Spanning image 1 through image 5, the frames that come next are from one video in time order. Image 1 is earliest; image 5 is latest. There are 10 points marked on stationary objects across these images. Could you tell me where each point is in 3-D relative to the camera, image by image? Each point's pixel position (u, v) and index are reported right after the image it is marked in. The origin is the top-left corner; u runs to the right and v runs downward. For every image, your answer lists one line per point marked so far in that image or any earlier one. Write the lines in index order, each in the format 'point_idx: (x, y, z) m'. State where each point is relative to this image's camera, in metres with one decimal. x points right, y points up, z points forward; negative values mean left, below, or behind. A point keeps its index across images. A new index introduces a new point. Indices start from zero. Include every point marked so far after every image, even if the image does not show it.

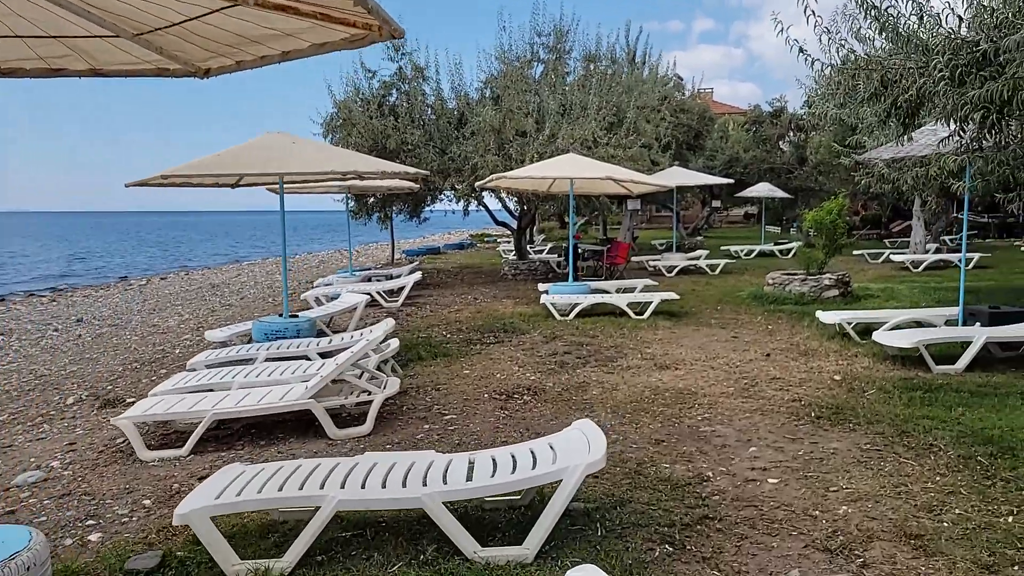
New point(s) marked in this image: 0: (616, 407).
0: (+0.7, -0.8, +5.2) m
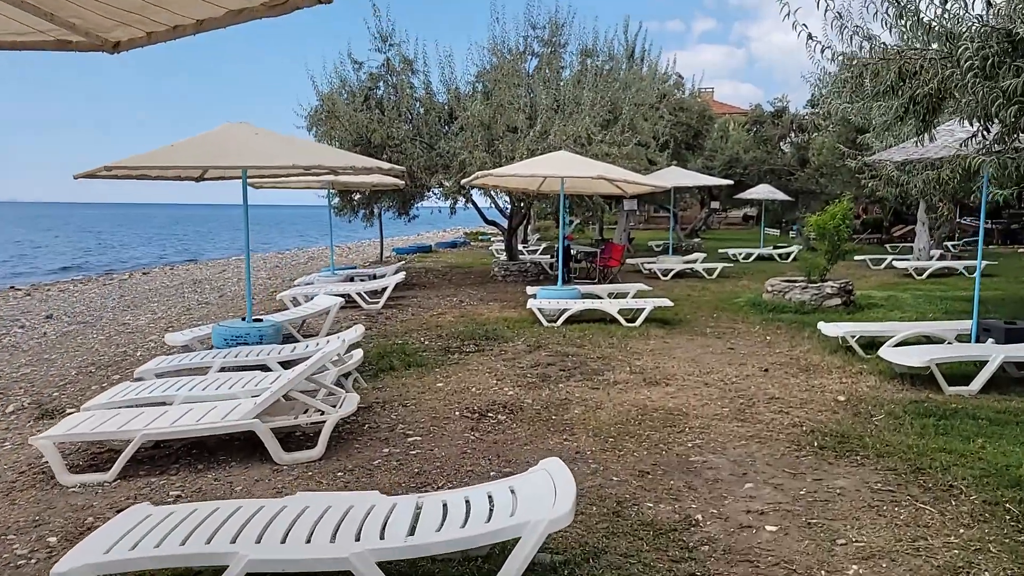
0: (+0.6, -0.9, +4.7) m
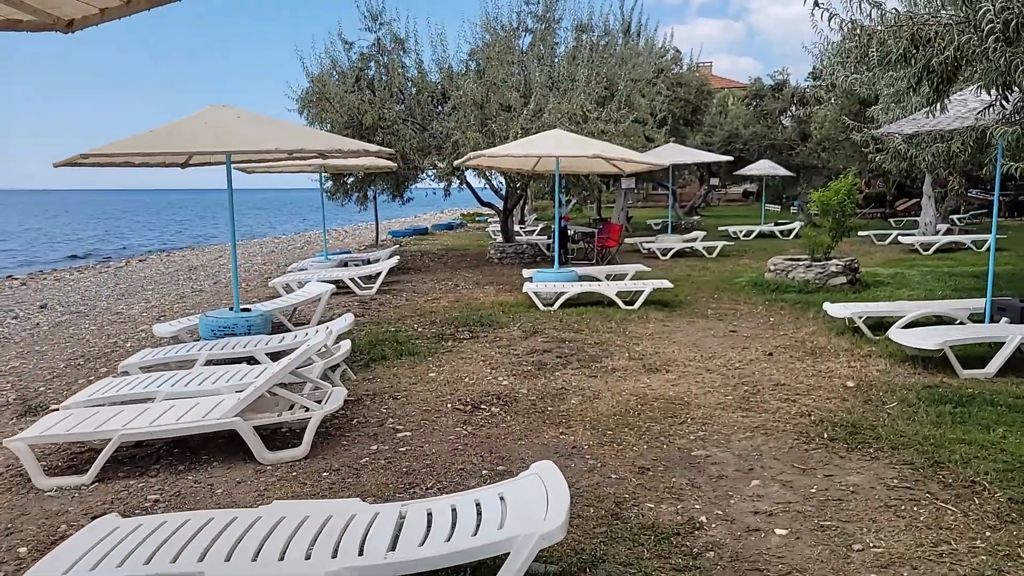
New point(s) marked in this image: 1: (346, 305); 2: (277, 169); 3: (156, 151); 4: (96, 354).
0: (+0.5, -0.8, +4.5) m
1: (-2.0, -0.2, +8.8) m
2: (-3.7, +1.9, +11.4) m
3: (-2.7, +1.0, +5.4) m
4: (-4.4, -0.6, +7.6) m
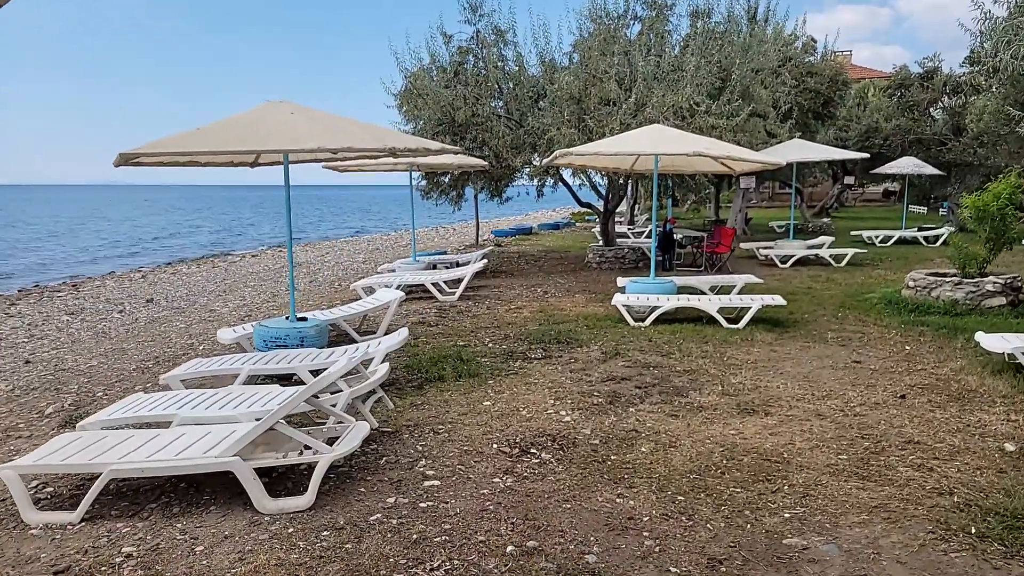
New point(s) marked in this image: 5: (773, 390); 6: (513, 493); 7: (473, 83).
0: (+0.8, -1.0, +3.7) m
1: (-1.0, -0.3, +8.4) m
2: (-2.2, +1.8, +11.1) m
3: (-2.2, +1.0, +5.0) m
4: (-3.6, -0.6, +7.5) m
5: (+1.9, -0.7, +5.2) m
6: (0.0, -1.0, +3.5) m
7: (-0.6, +3.4, +12.0) m
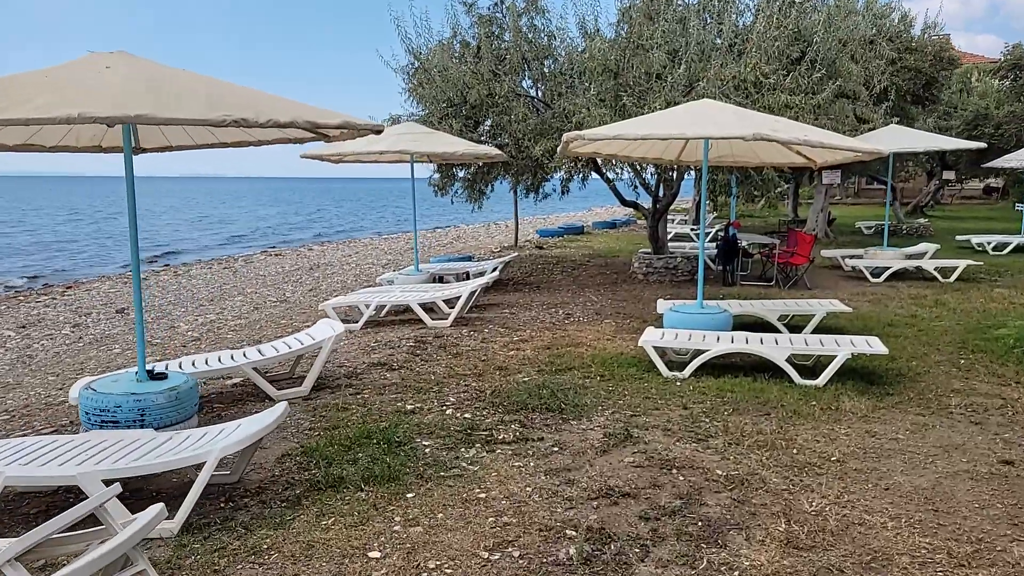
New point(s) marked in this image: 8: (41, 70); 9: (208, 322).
0: (+0.3, -1.3, +1.6) m
1: (-1.0, -0.5, +6.4) m
2: (-1.9, +1.7, +9.3) m
3: (-2.5, +0.7, +3.2) m
4: (-3.7, -0.8, +5.9) m
5: (+1.5, -1.0, +3.1) m
6: (-0.5, -1.3, +1.5) m
7: (-0.2, +3.2, +10.0) m
8: (-2.3, +1.1, +3.8) m
9: (-3.7, -0.4, +9.0) m
